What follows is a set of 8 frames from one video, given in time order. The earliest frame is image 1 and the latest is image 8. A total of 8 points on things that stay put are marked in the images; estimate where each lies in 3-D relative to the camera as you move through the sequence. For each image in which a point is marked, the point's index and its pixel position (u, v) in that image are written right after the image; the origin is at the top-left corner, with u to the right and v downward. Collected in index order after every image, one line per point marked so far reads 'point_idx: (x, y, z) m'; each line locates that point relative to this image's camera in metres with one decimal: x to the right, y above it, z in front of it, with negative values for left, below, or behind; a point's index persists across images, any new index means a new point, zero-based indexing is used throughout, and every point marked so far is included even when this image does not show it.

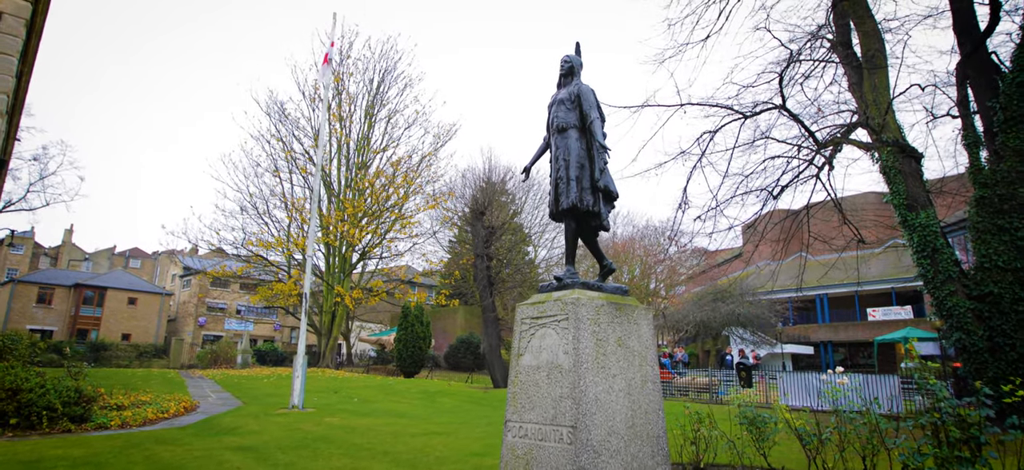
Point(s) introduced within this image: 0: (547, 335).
0: (+0.2, -0.6, +3.7) m
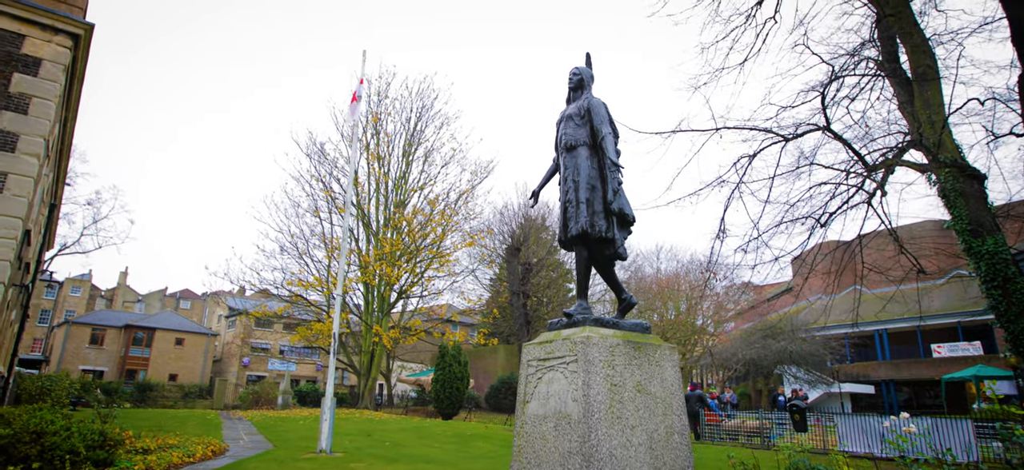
0: (+0.2, -0.7, +3.3) m
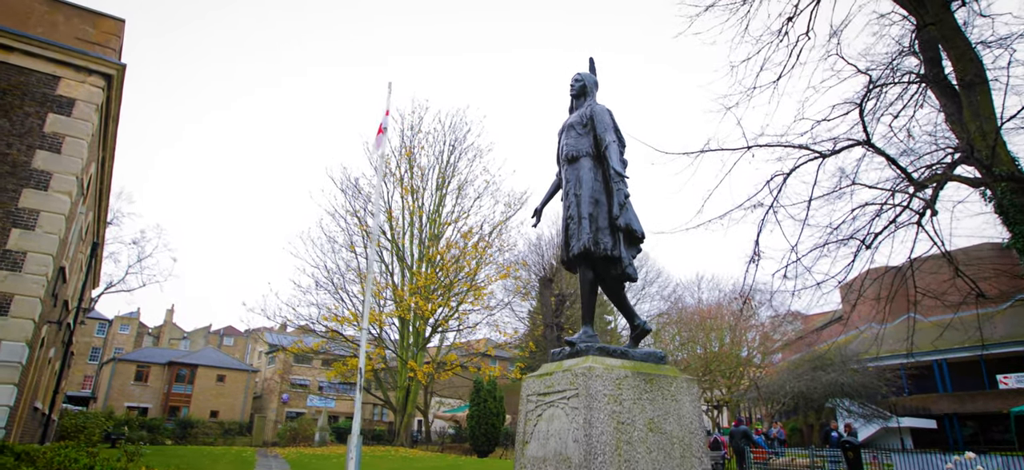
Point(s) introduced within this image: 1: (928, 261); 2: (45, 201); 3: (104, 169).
0: (+0.2, -0.8, +2.9) m
1: (+7.4, -0.5, +11.7) m
2: (-7.0, +0.5, +10.0) m
3: (-8.8, +1.4, +14.2) m
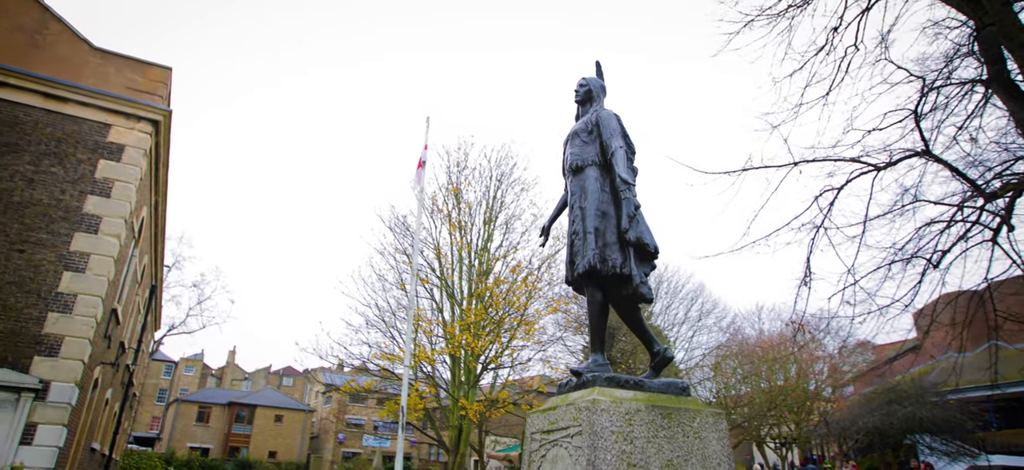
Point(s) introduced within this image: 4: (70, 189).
0: (+0.2, -0.9, +2.6) m
1: (+8.1, -0.8, +10.8) m
2: (-6.5, -0.1, +10.3) m
3: (-7.9, +0.5, +14.7) m
4: (-6.9, +0.7, +10.4) m
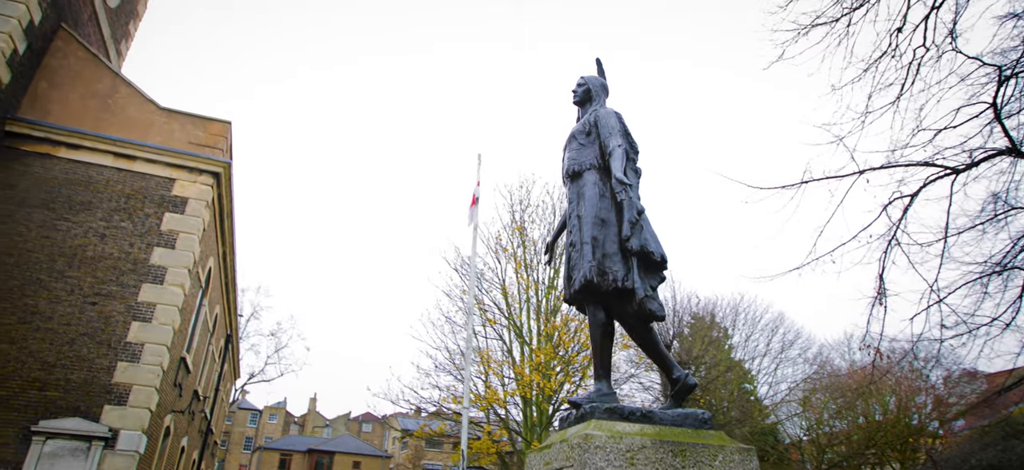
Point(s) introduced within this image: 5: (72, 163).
0: (+0.1, -0.9, +2.2) m
1: (+8.9, -0.9, +9.5) m
2: (-5.6, -0.9, +10.6) m
3: (-6.6, -0.6, +15.2) m
4: (-6.1, -0.1, +10.8) m
5: (-7.2, +1.2, +10.9) m
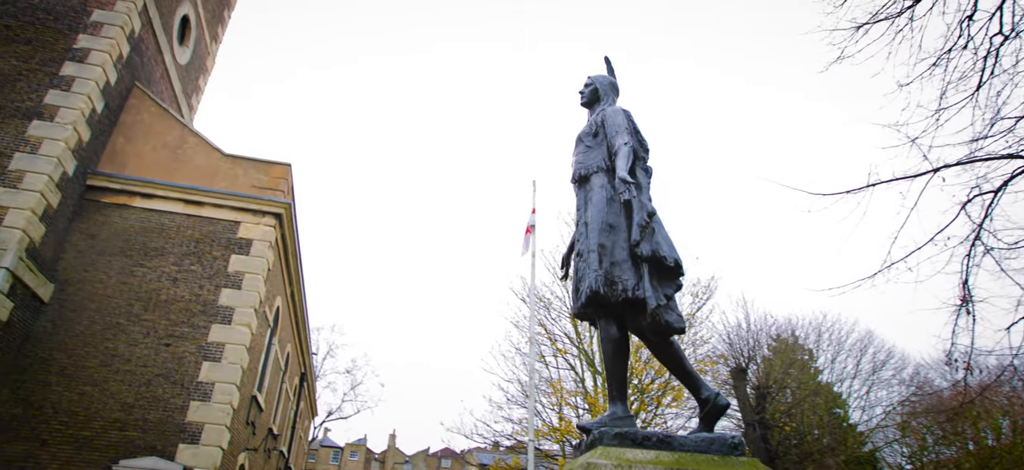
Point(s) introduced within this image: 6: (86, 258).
0: (+0.1, -0.9, +1.9) m
1: (+9.6, -0.8, +8.3) m
2: (-4.7, -1.6, +10.9) m
3: (-5.1, -1.6, +15.5) m
4: (-5.2, -0.8, +11.2) m
5: (-6.3, +0.4, +11.5) m
6: (-7.0, -0.4, +10.9) m
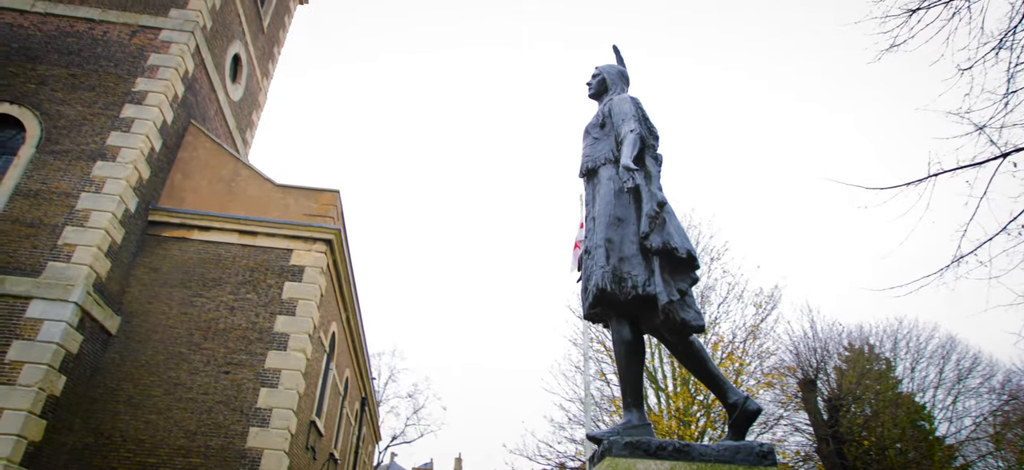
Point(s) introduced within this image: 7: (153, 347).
0: (+0.2, -0.9, +1.8) m
1: (+10.1, -0.5, +7.2) m
2: (-3.8, -2.1, +11.1) m
3: (-3.9, -2.2, +15.7) m
4: (-4.3, -1.3, +11.5) m
5: (-5.5, -0.1, +11.9) m
6: (-6.2, -0.9, +11.4) m
7: (-5.9, -1.9, +10.9) m
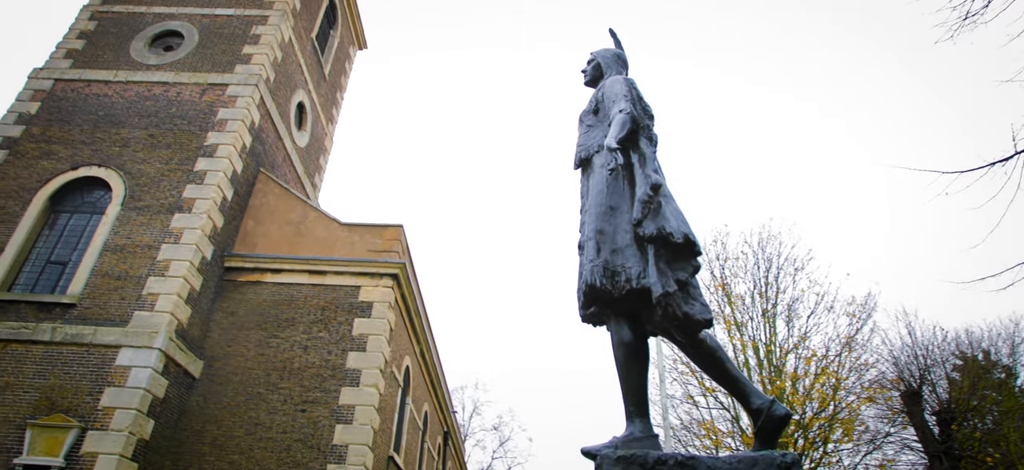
0: (+0.1, -0.9, +1.5) m
1: (+10.6, +0.1, +5.8) m
2: (-2.6, -2.7, +11.2) m
3: (-2.1, -3.0, +15.8) m
4: (-3.1, -2.0, +11.7) m
5: (-4.3, -0.9, +12.3) m
6: (-5.1, -1.8, +11.8) m
7: (-4.8, -2.6, +11.3) m
